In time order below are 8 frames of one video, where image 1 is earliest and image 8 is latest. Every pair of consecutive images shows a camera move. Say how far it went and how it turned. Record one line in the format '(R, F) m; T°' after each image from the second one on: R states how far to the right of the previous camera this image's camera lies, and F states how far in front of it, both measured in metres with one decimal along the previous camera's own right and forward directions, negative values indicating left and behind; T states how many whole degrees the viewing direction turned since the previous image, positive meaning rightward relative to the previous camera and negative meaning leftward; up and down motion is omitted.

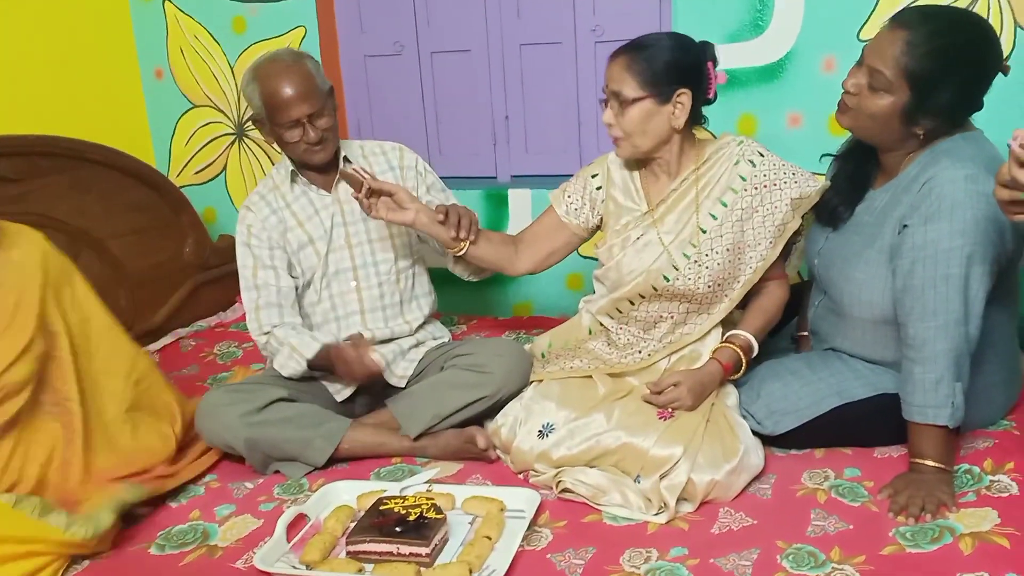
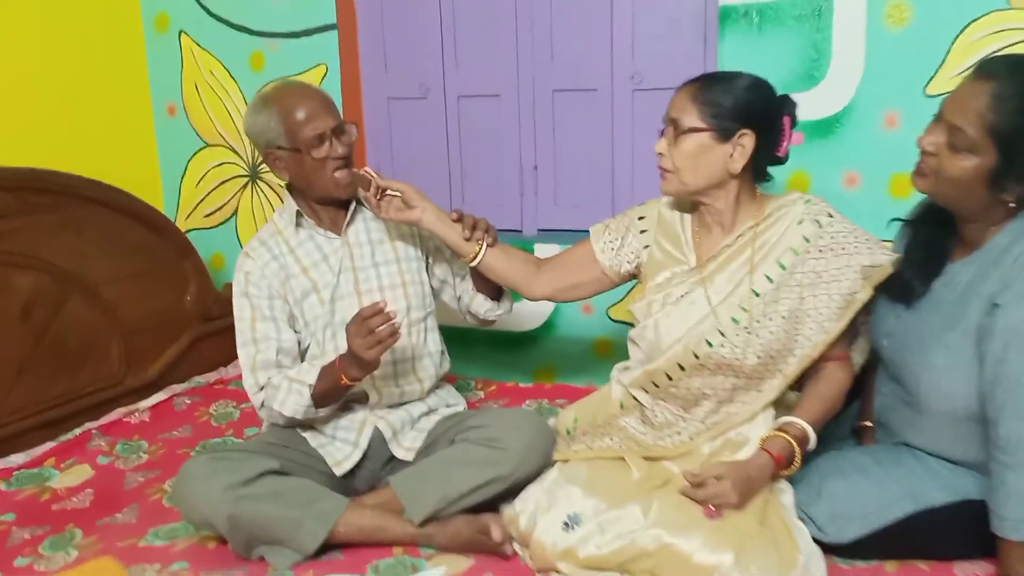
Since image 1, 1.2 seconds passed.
(0.0, +0.2) m; -1°
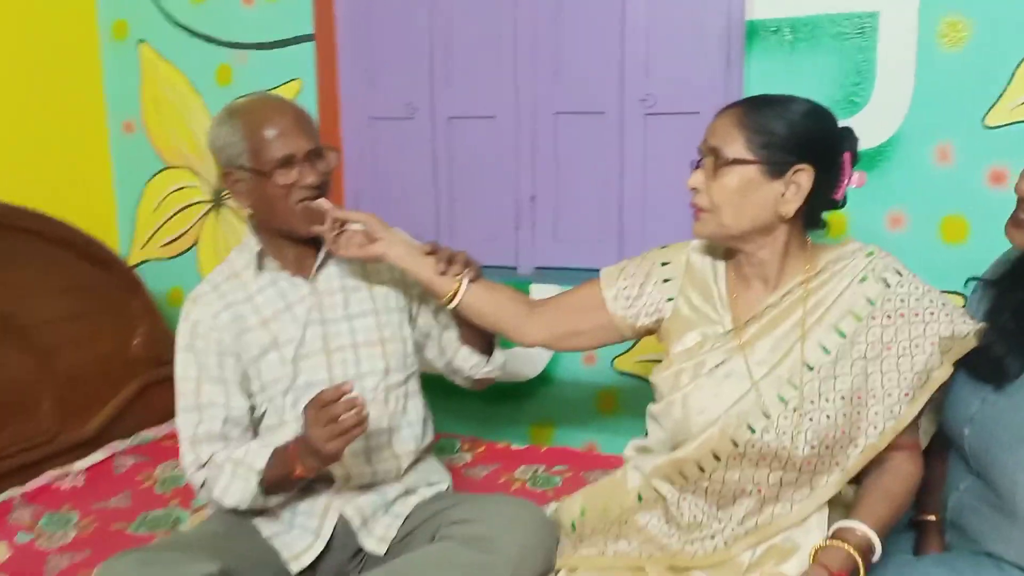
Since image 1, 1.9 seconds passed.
(0.0, +0.3) m; +1°
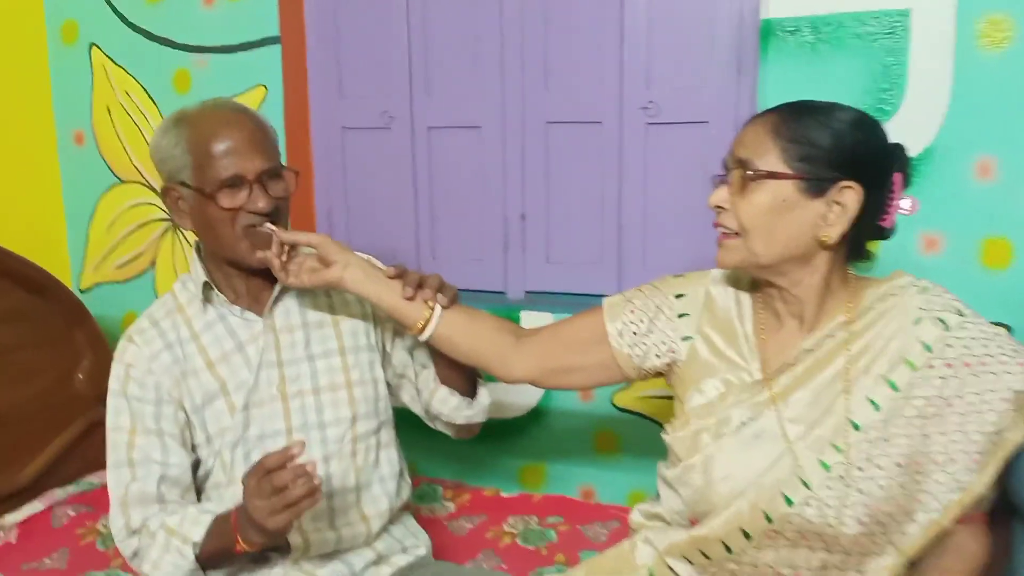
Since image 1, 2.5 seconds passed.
(0.0, +0.2) m; +1°
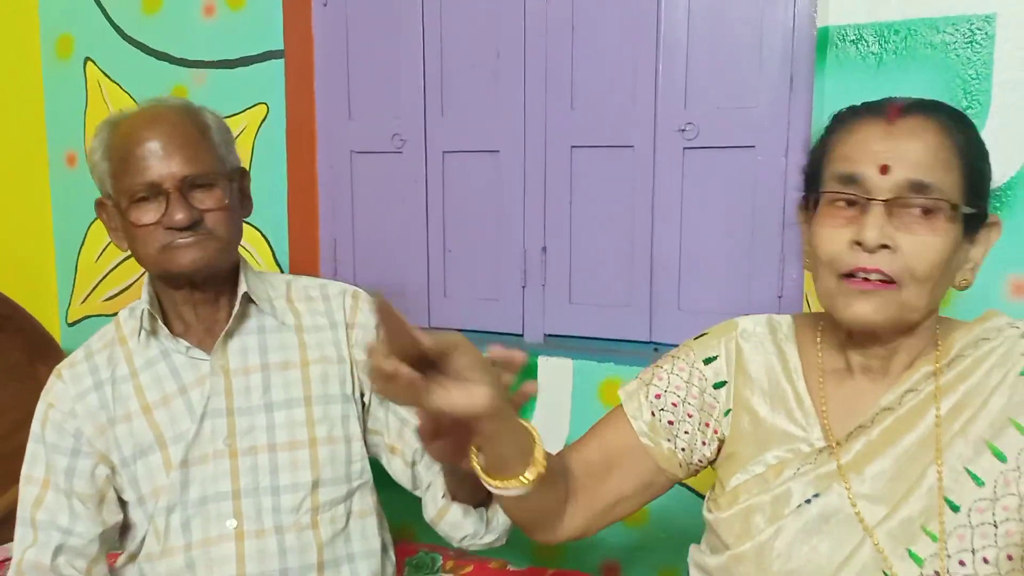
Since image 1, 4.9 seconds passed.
(0.0, +0.2) m; -2°
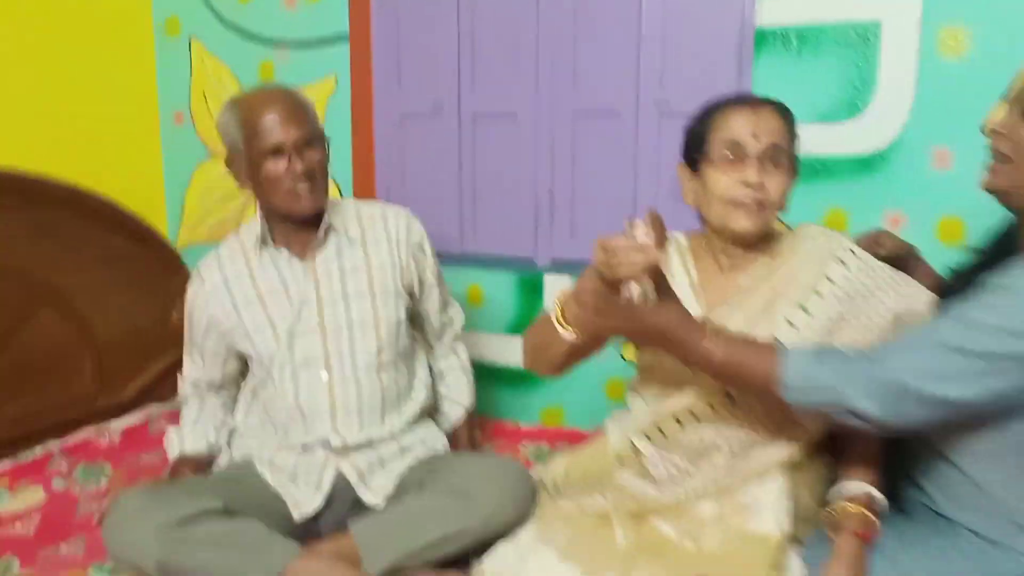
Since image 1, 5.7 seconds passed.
(0.0, -0.5) m; -2°
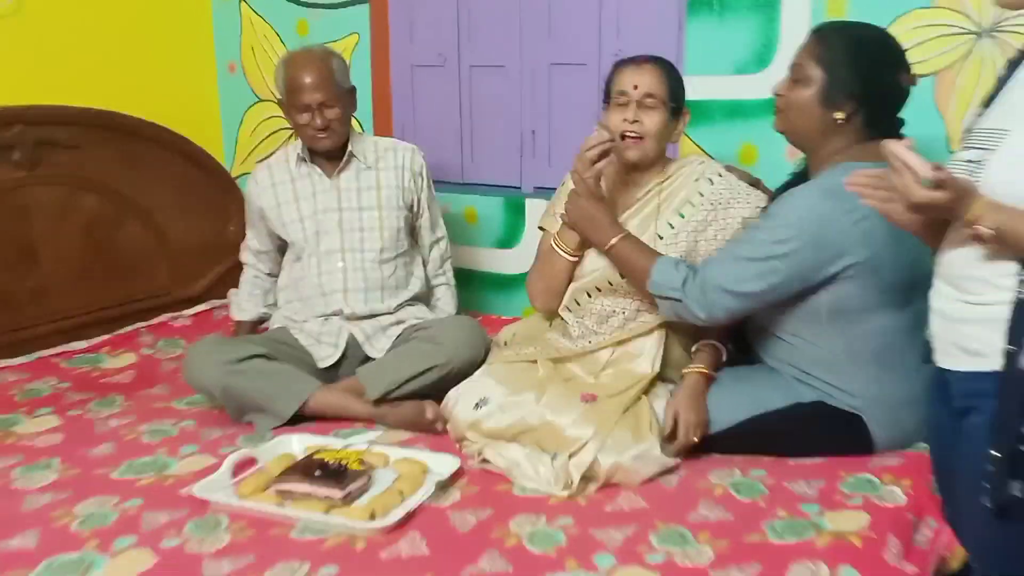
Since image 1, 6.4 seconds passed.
(+0.2, -0.5) m; -3°
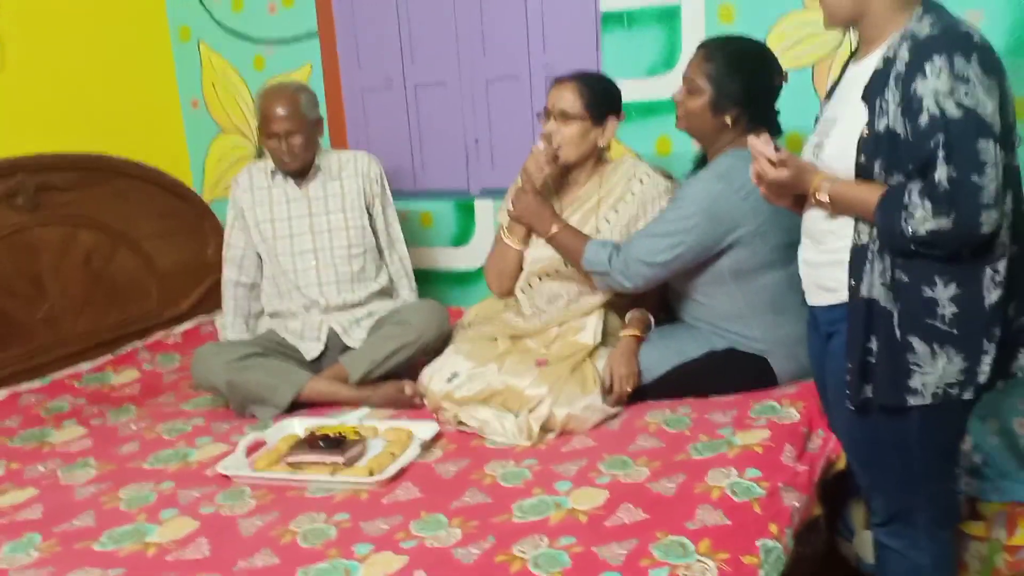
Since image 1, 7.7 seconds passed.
(0.0, -0.3) m; +3°
